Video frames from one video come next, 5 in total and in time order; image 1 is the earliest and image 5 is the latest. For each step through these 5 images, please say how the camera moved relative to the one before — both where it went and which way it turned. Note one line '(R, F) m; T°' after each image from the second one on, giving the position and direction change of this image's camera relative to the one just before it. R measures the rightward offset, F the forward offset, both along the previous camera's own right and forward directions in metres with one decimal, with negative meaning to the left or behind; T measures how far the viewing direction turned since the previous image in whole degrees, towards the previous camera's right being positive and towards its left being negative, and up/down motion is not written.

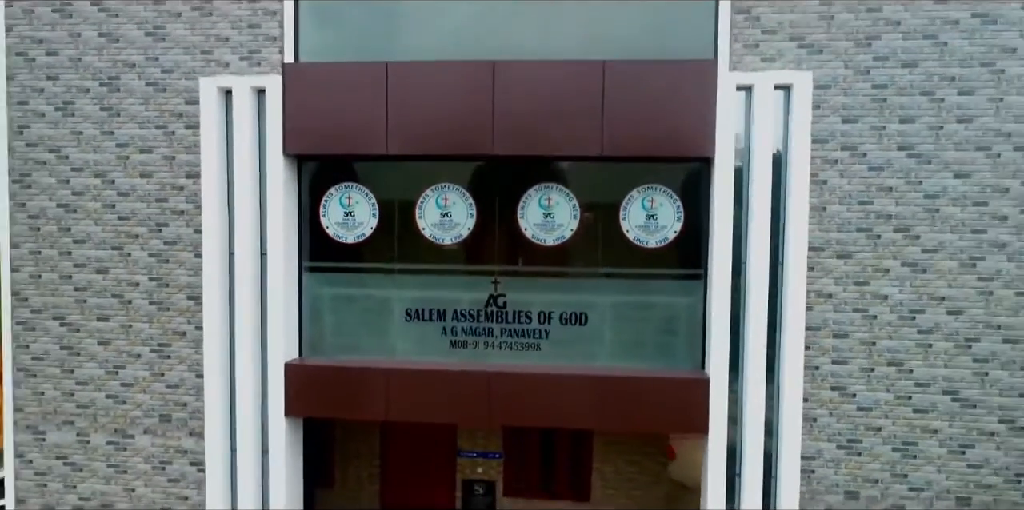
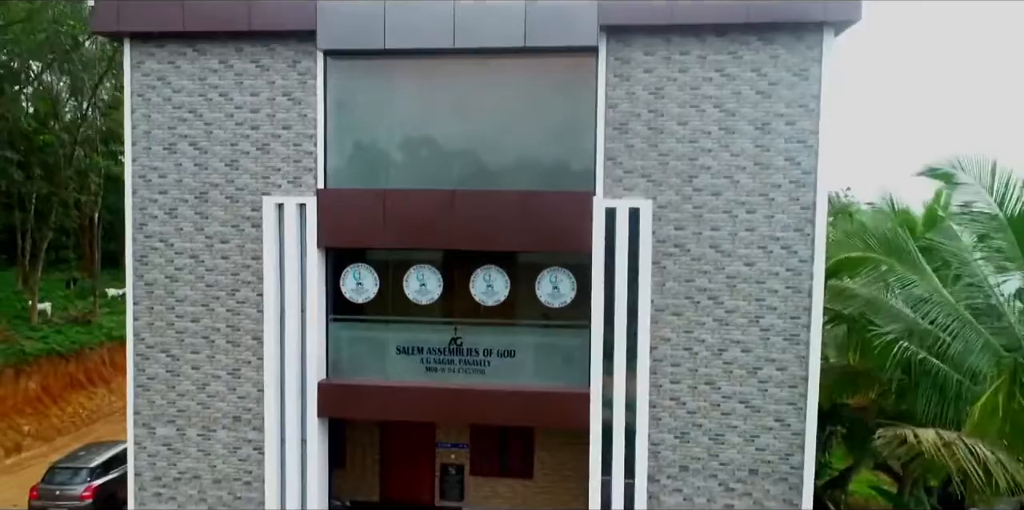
(+0.5, -2.8) m; 0°
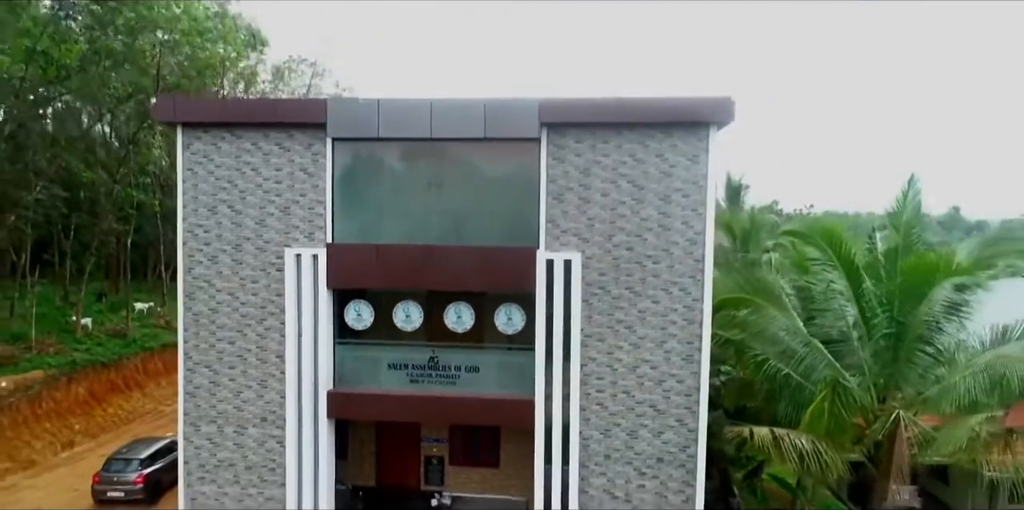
(+0.5, -2.4) m; 0°
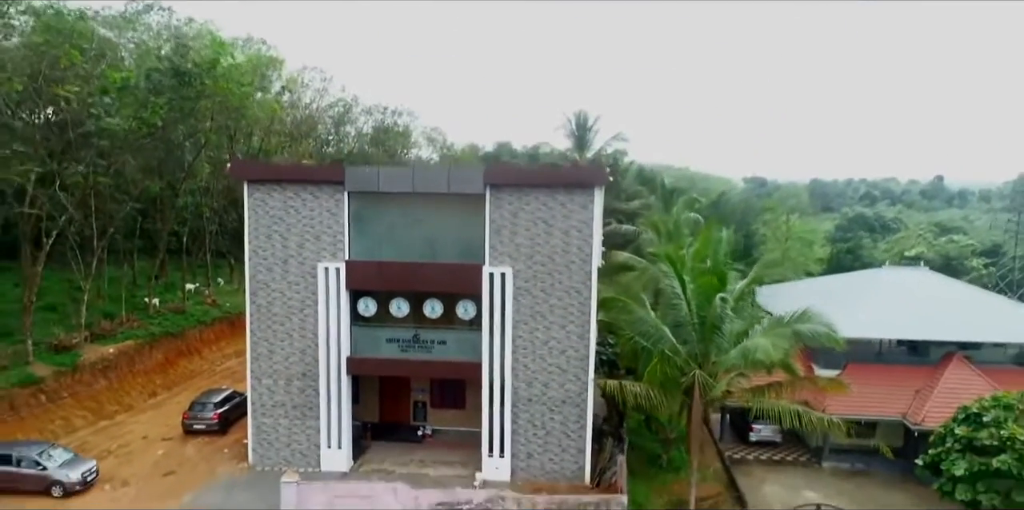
(+1.0, -5.3) m; 0°
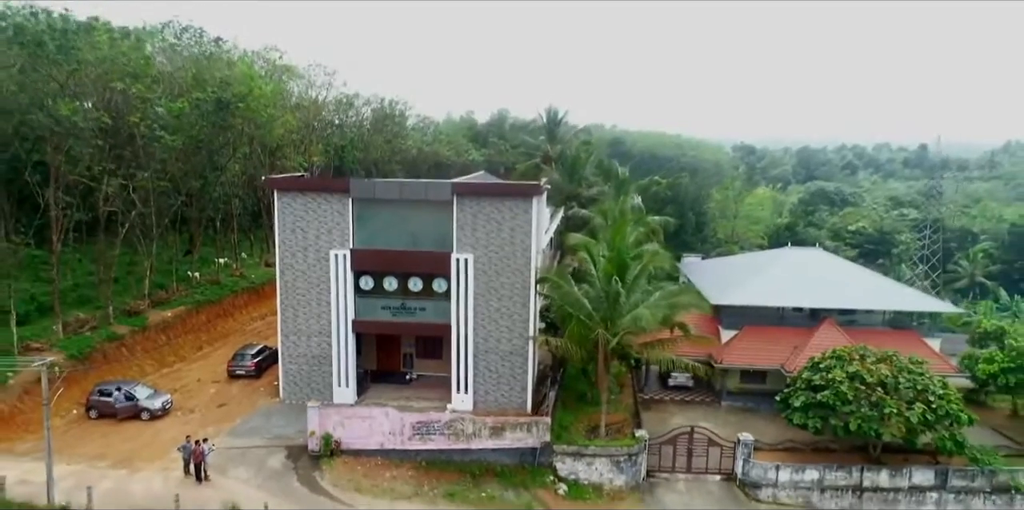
(+1.1, -5.5) m; 0°
